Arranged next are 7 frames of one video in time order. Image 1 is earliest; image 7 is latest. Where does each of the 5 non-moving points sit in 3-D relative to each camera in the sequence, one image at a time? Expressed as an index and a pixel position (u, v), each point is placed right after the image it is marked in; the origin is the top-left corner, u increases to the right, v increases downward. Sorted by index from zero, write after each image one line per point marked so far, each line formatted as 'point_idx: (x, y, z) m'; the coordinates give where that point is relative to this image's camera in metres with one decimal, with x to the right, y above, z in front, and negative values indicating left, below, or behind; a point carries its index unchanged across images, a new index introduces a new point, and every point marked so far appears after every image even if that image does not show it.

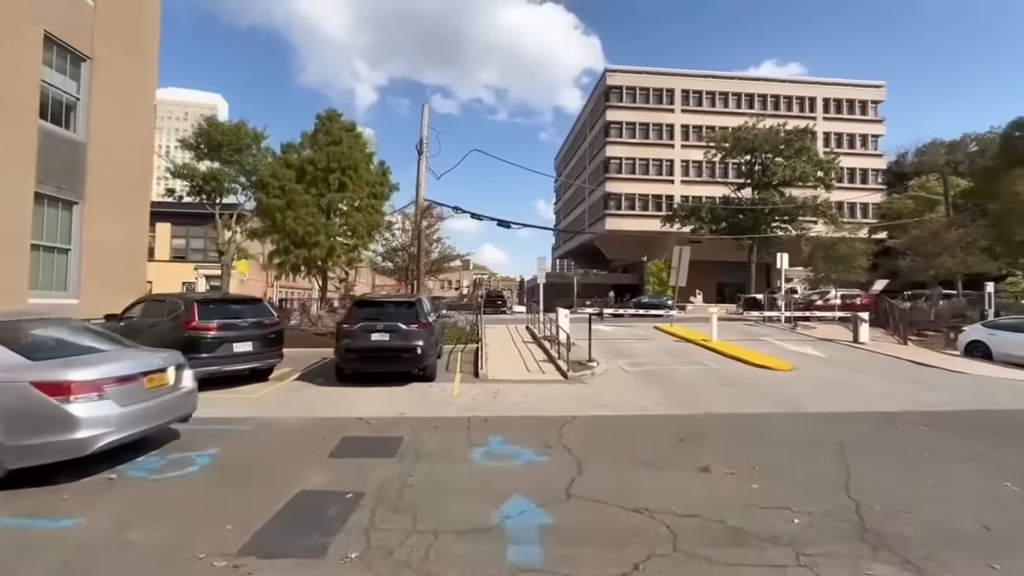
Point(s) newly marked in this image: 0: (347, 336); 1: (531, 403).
0: (-4.3, -1.2, +12.1) m
1: (+0.5, -2.7, +11.1) m
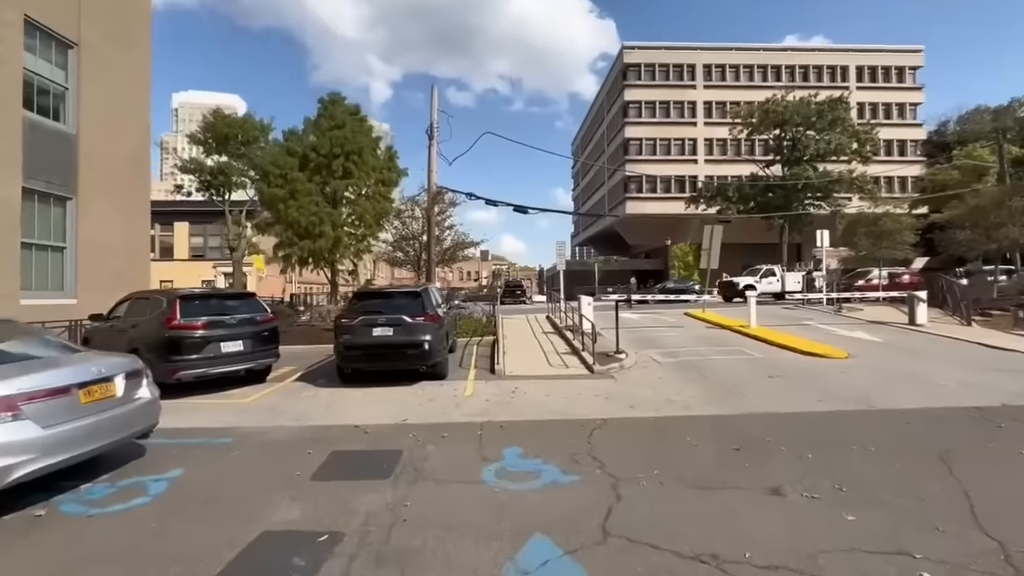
0: (-3.9, -1.0, +10.9) m
1: (+0.9, -2.4, +9.7) m
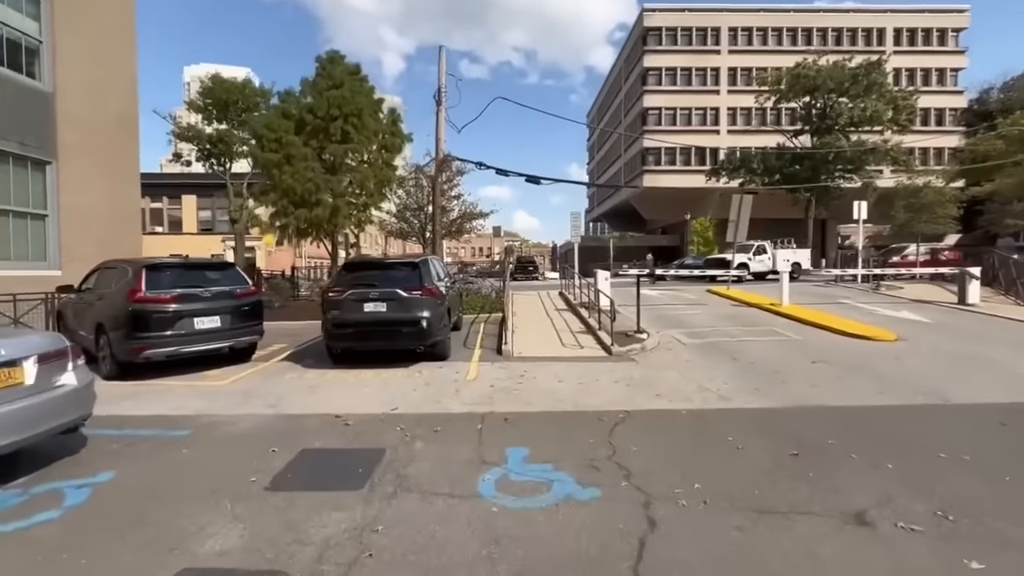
0: (-3.7, -0.4, +9.7) m
1: (+1.0, -1.8, +8.5) m
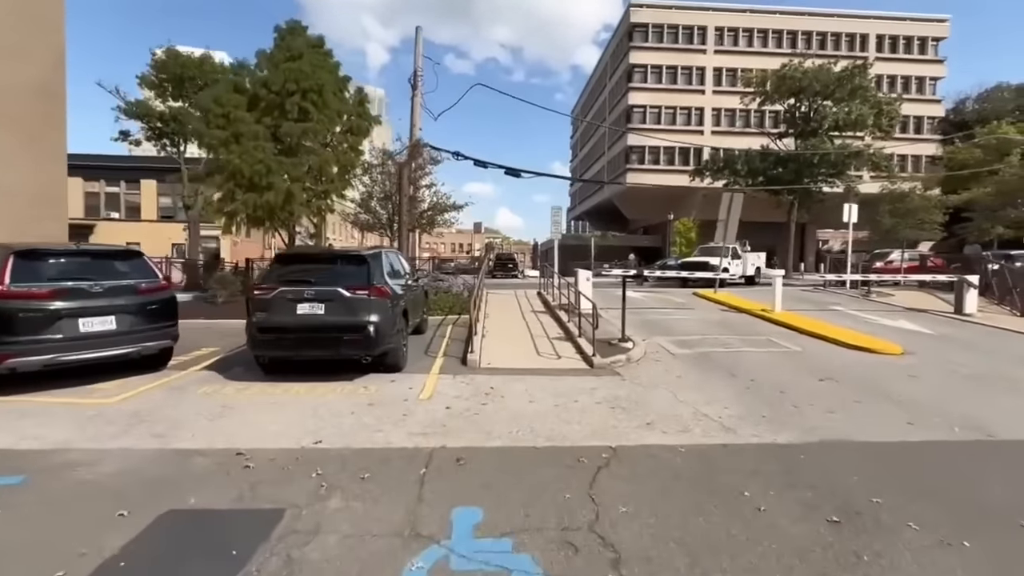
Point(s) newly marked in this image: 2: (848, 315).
0: (-4.3, -0.3, +8.0) m
1: (+0.5, -1.9, +7.0) m
2: (+11.7, -0.9, +16.3) m
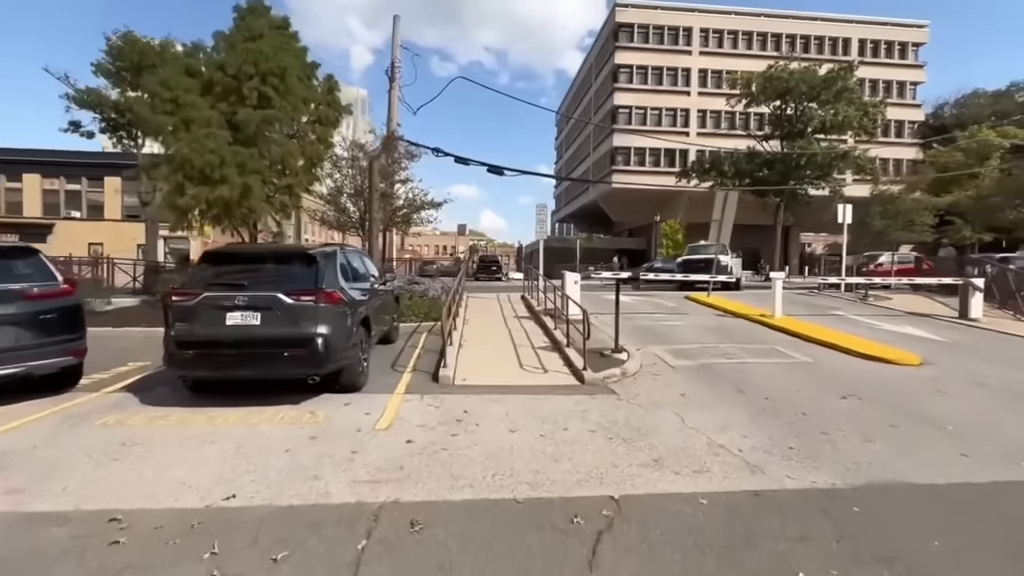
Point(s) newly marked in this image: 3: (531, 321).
0: (-4.6, -0.4, +6.6) m
1: (+0.2, -2.0, +5.7) m
2: (+11.1, -1.1, +15.4) m
3: (+0.6, -1.0, +14.2) m
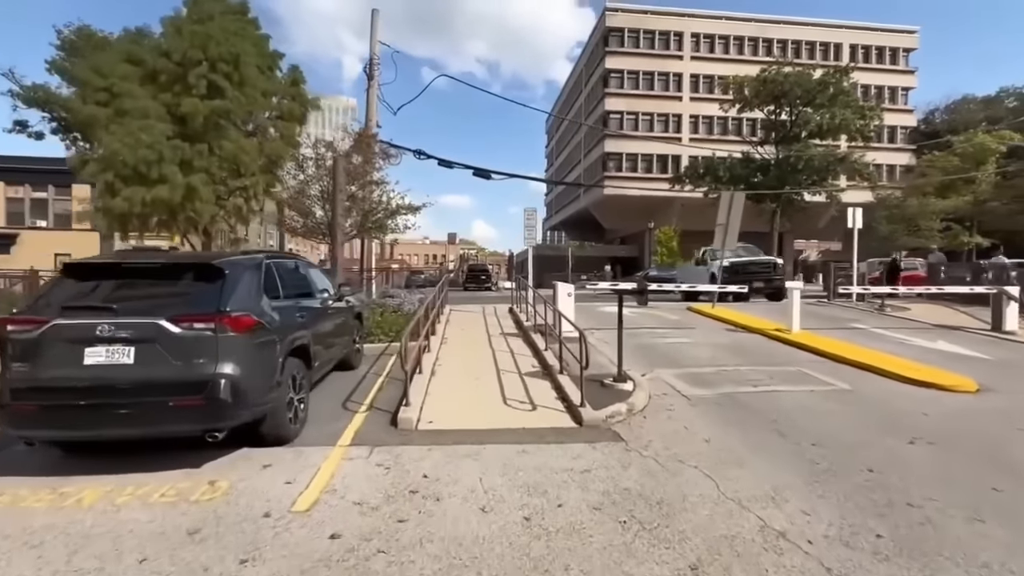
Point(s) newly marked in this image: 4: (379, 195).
0: (-4.9, -0.7, +4.7) m
1: (-0.1, -2.2, +3.9) m
2: (+10.7, -1.4, +13.8) m
3: (+0.2, -1.4, +12.4) m
4: (-5.3, +3.7, +19.1) m
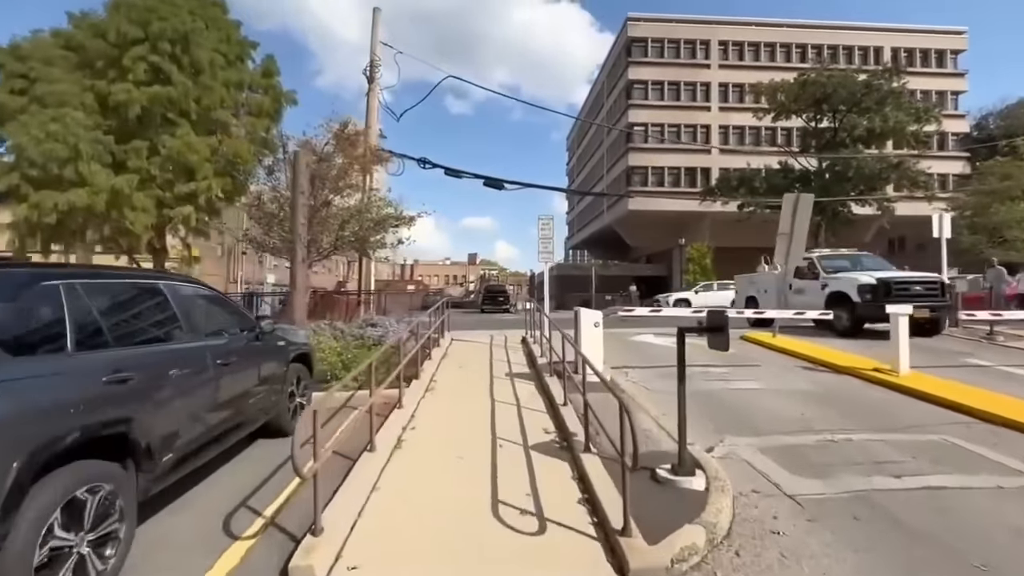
0: (-5.1, -0.9, +1.9) m
1: (-0.3, -2.4, +0.8) m
2: (+10.9, -1.9, +10.3) m
3: (+0.3, -1.9, +9.4) m
4: (-4.8, +2.8, +16.5) m
